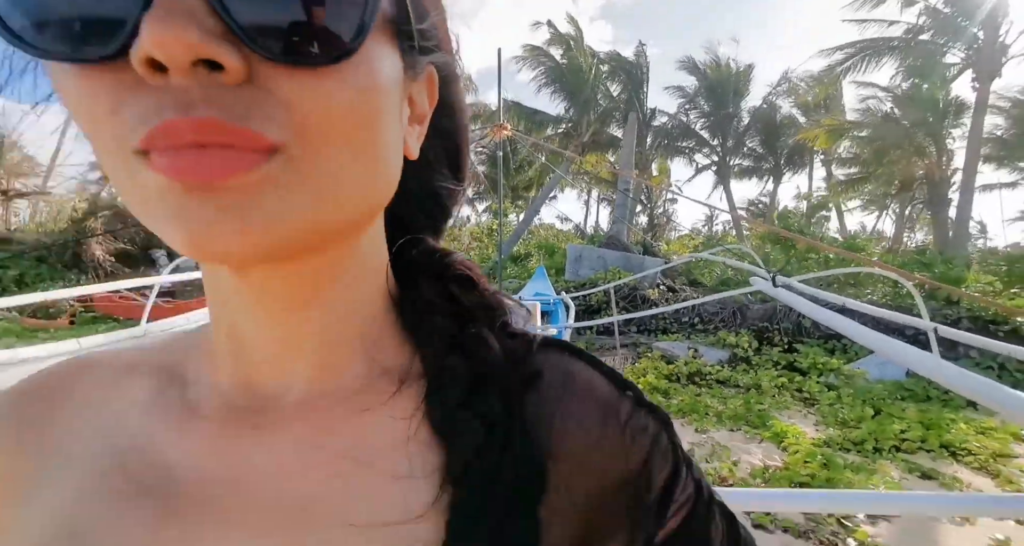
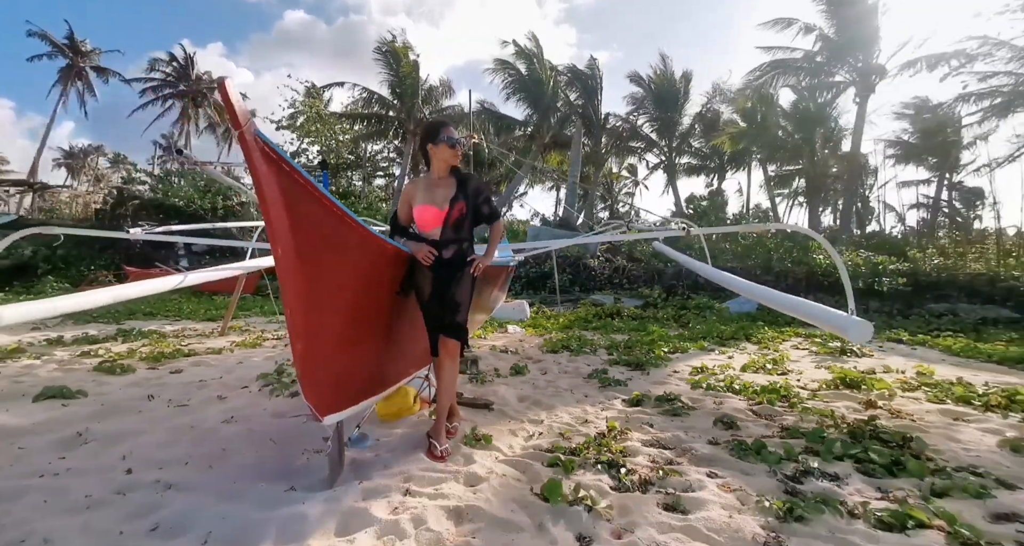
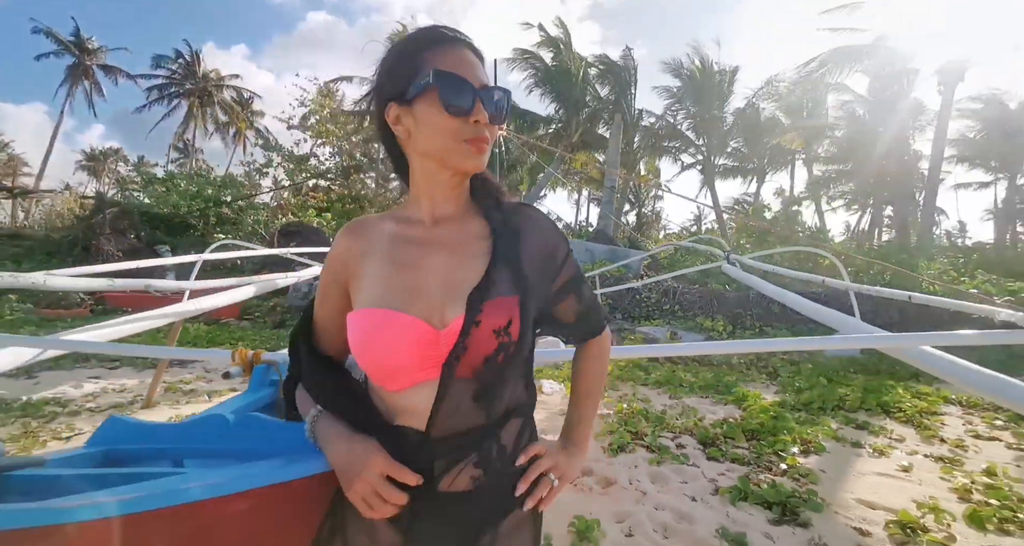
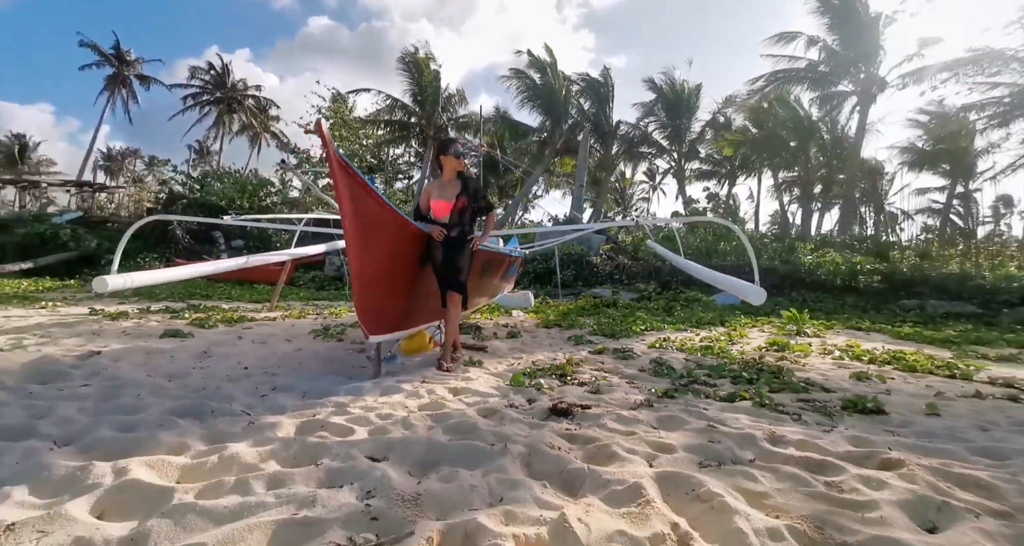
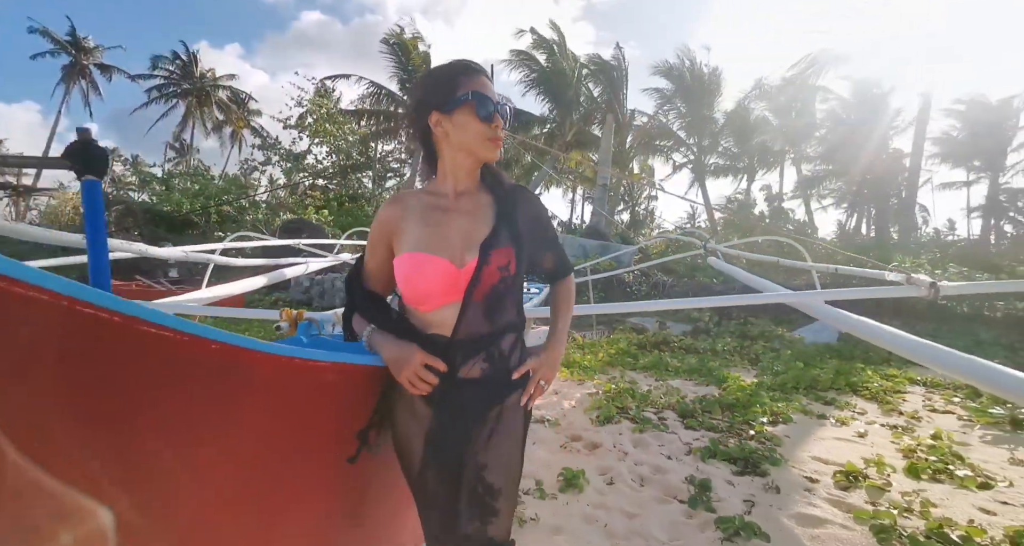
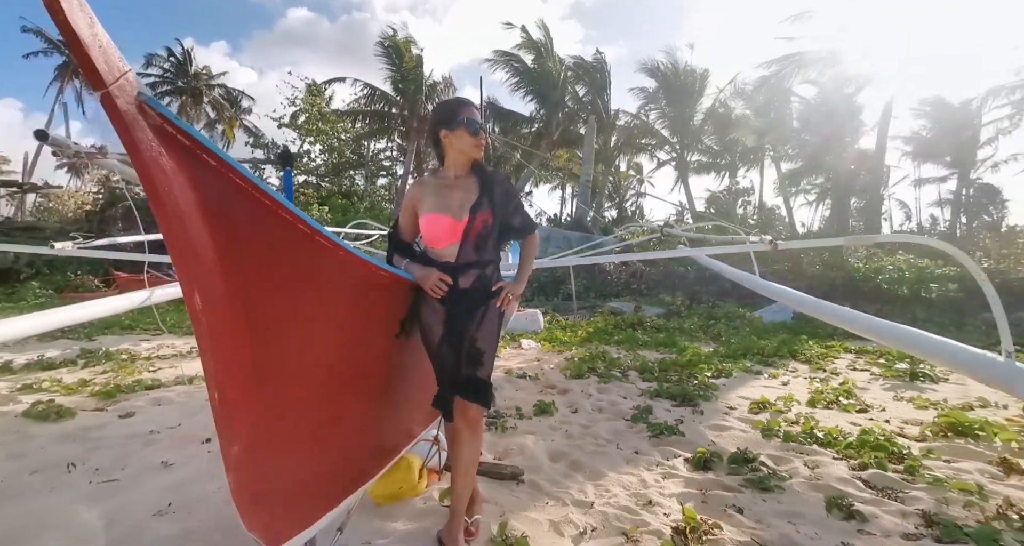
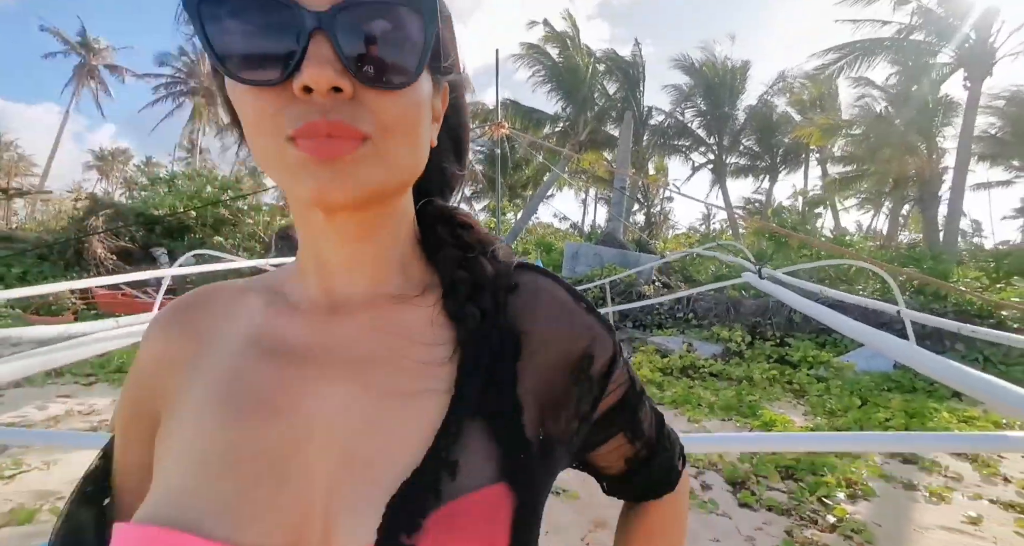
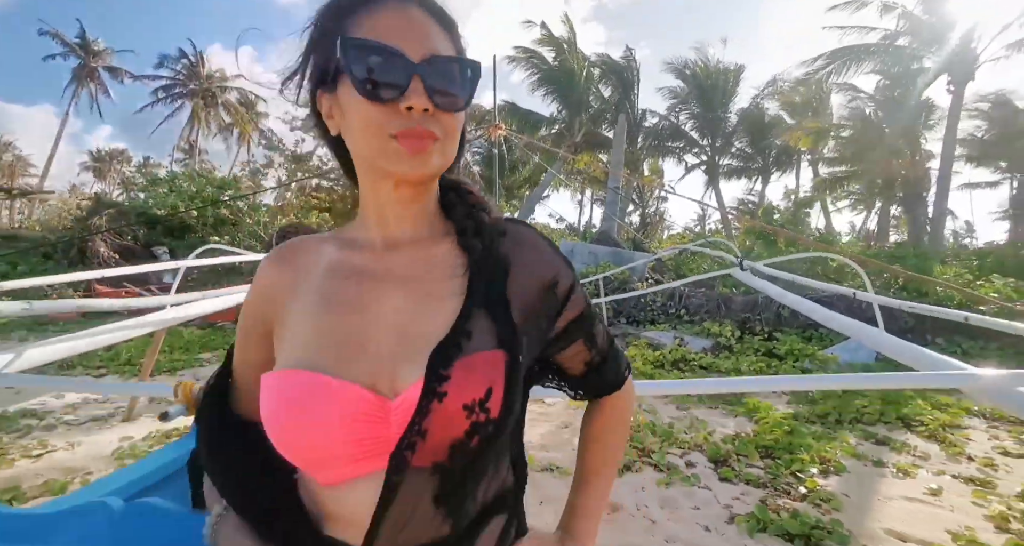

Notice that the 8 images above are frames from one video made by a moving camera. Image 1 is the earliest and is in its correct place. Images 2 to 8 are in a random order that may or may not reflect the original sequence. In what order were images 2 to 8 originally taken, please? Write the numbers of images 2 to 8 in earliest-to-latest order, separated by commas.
7, 8, 3, 5, 6, 2, 4
